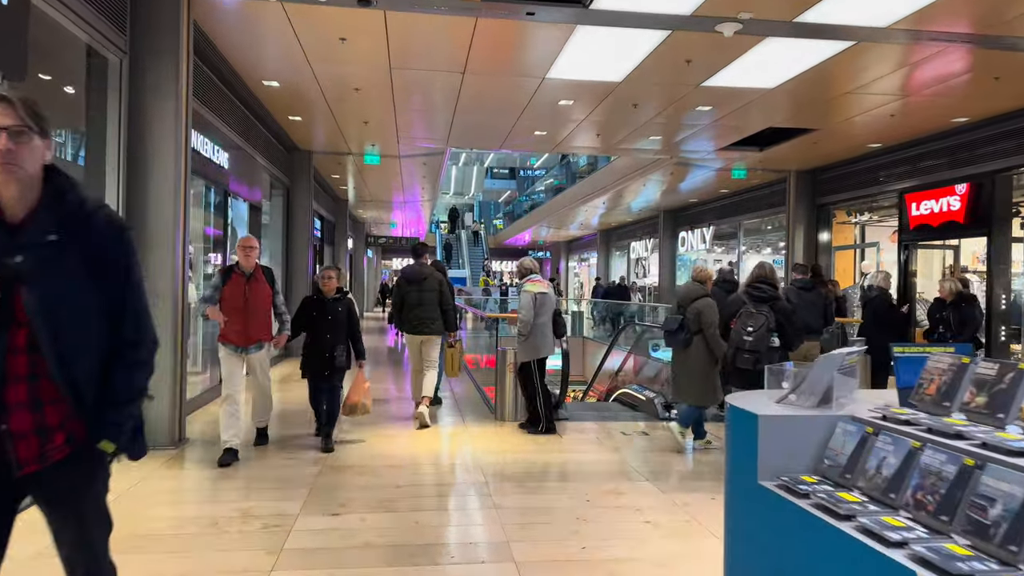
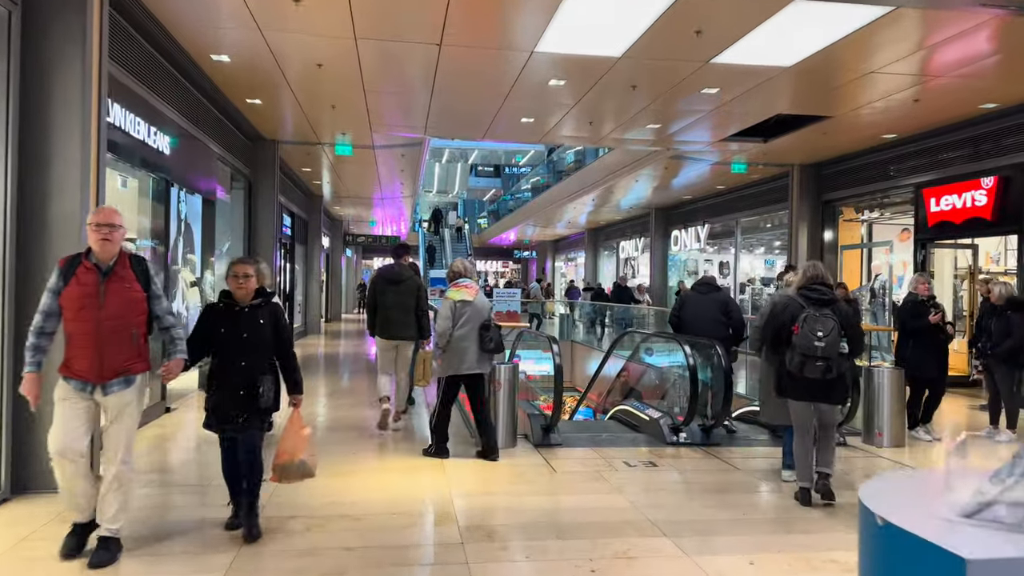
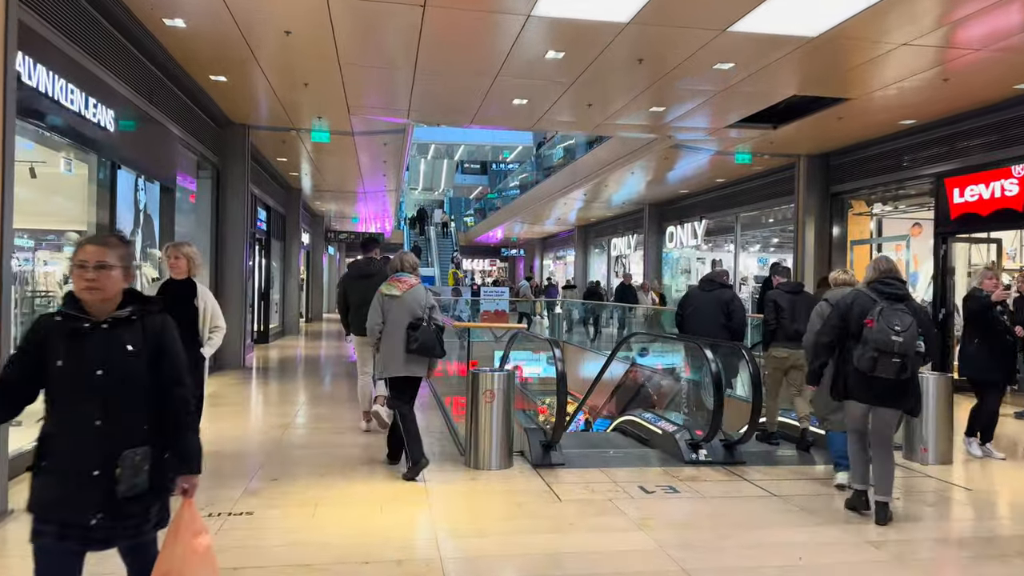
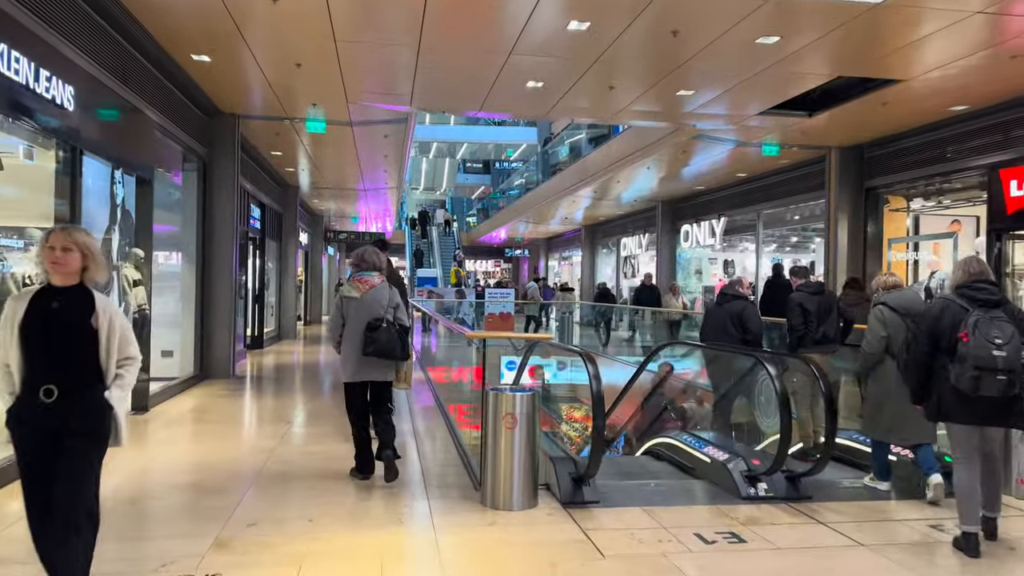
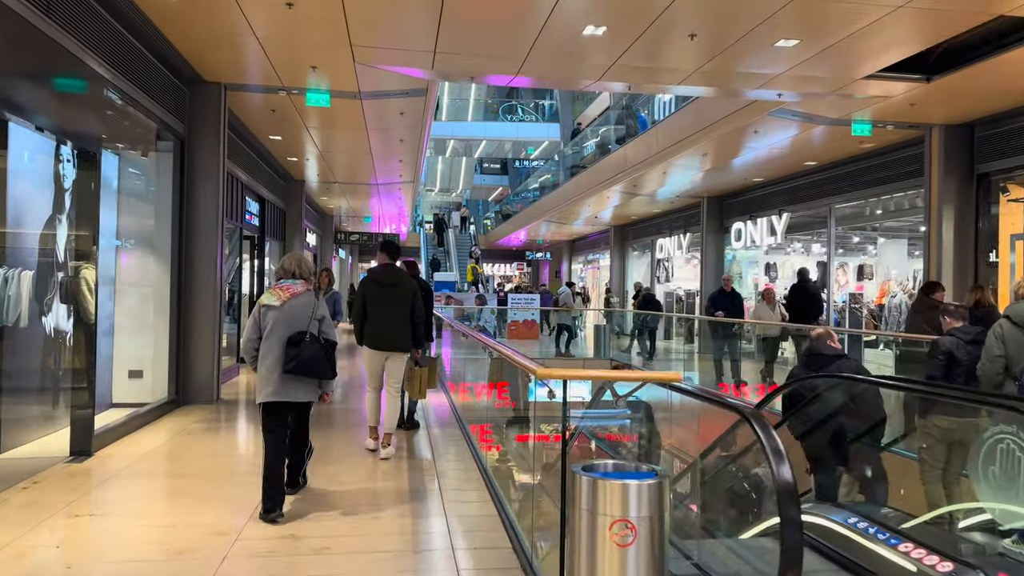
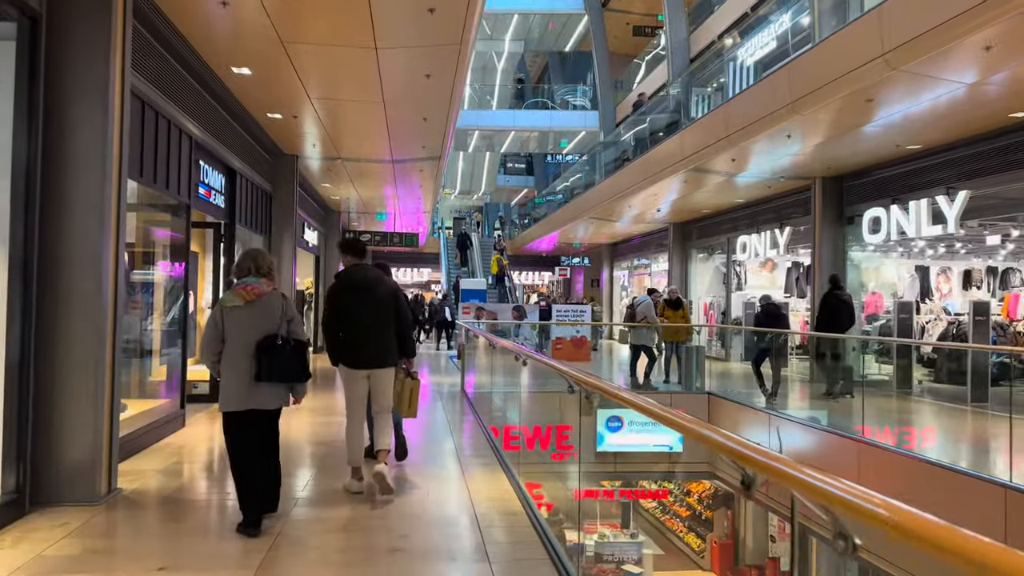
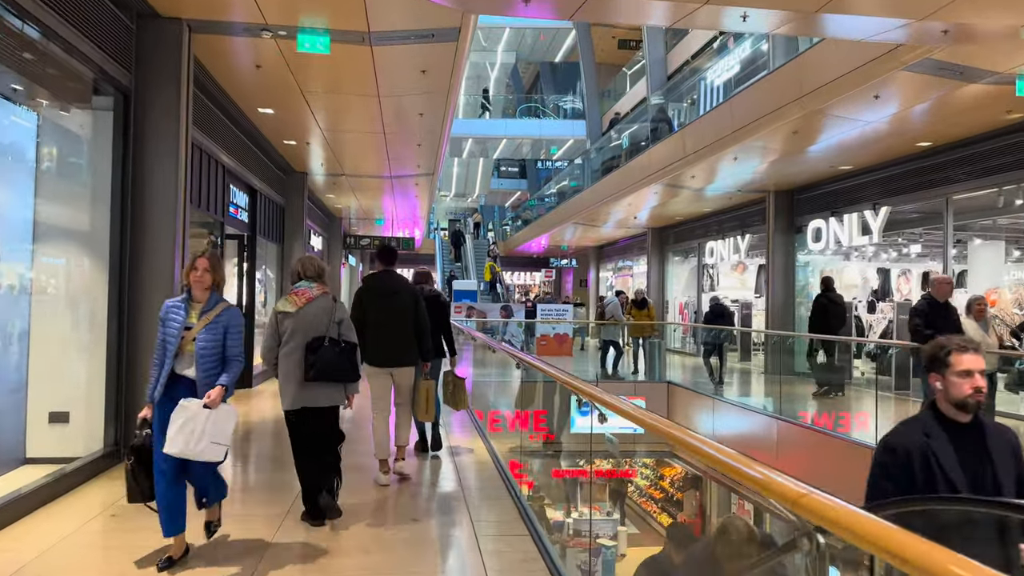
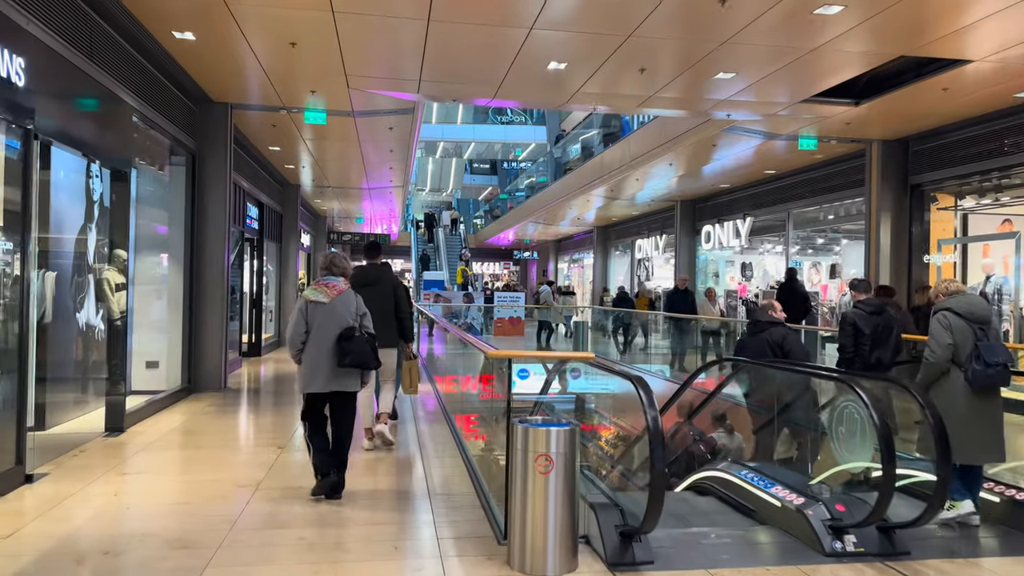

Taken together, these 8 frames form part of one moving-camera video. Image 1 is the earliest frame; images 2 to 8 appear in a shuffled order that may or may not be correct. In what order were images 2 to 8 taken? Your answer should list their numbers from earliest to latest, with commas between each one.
2, 3, 4, 8, 5, 7, 6
